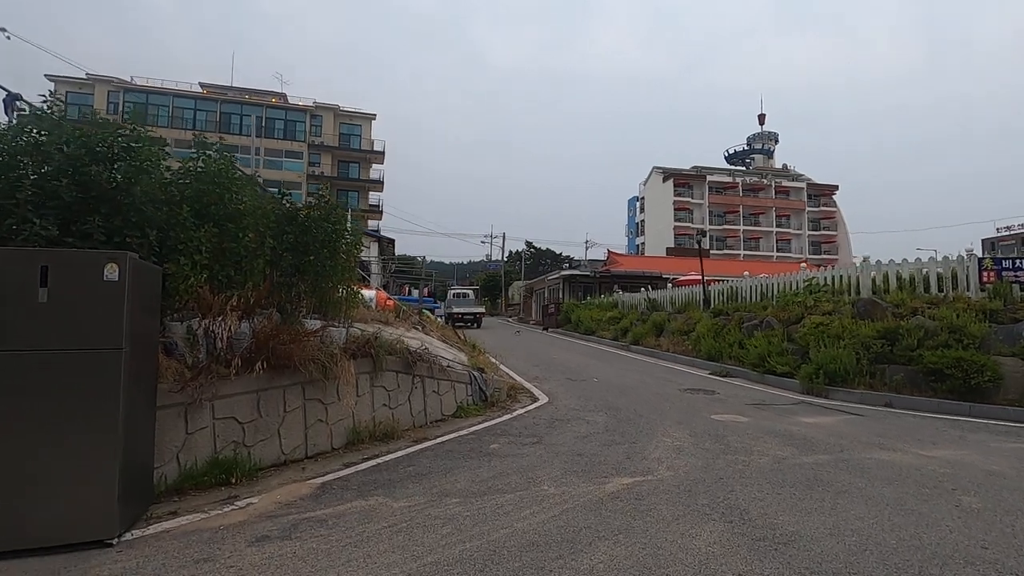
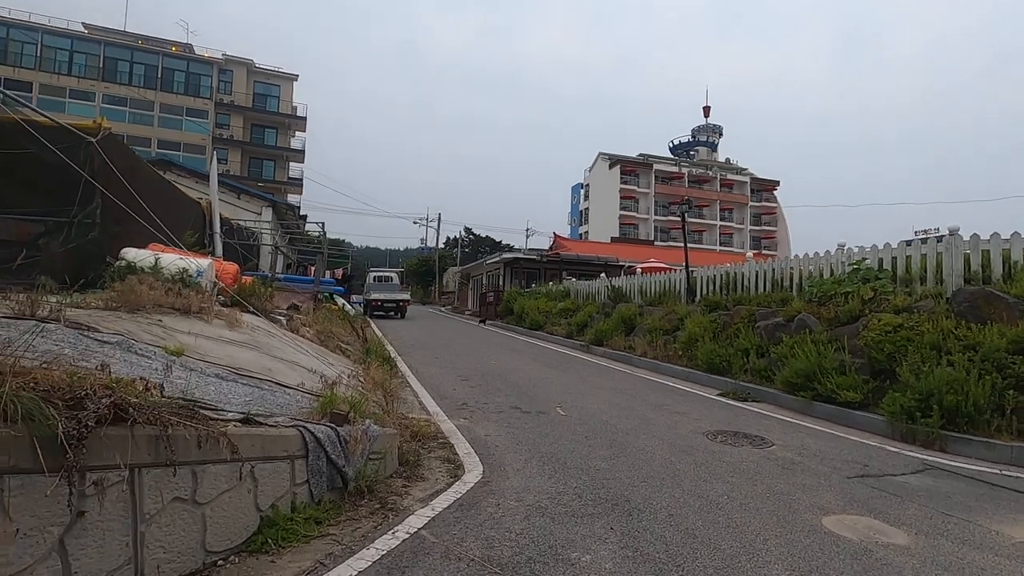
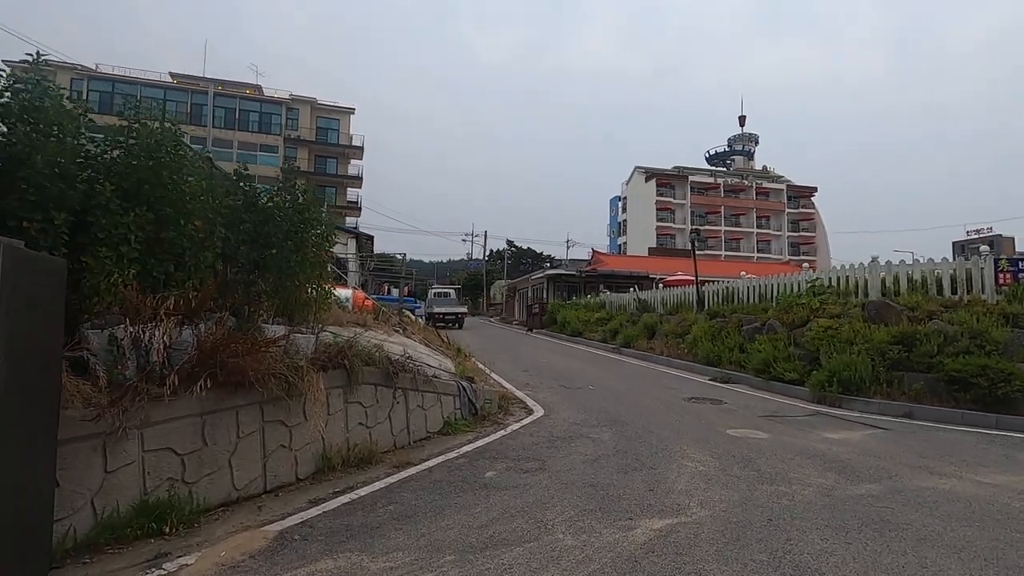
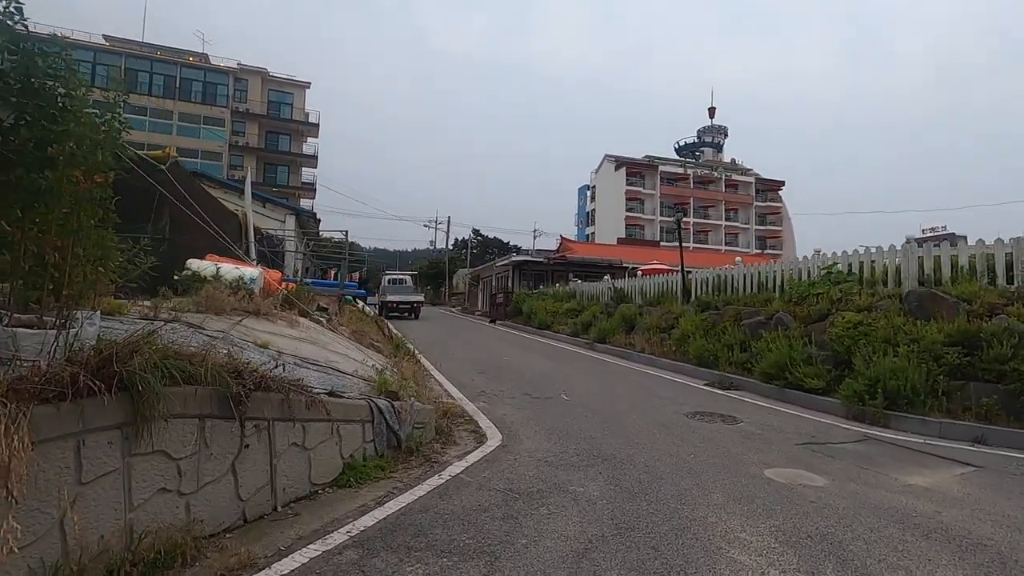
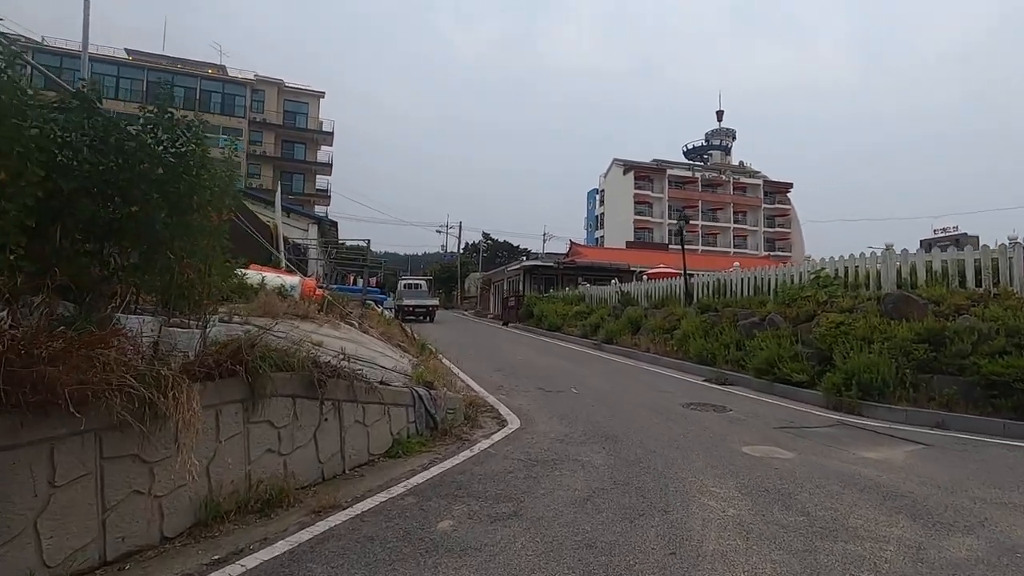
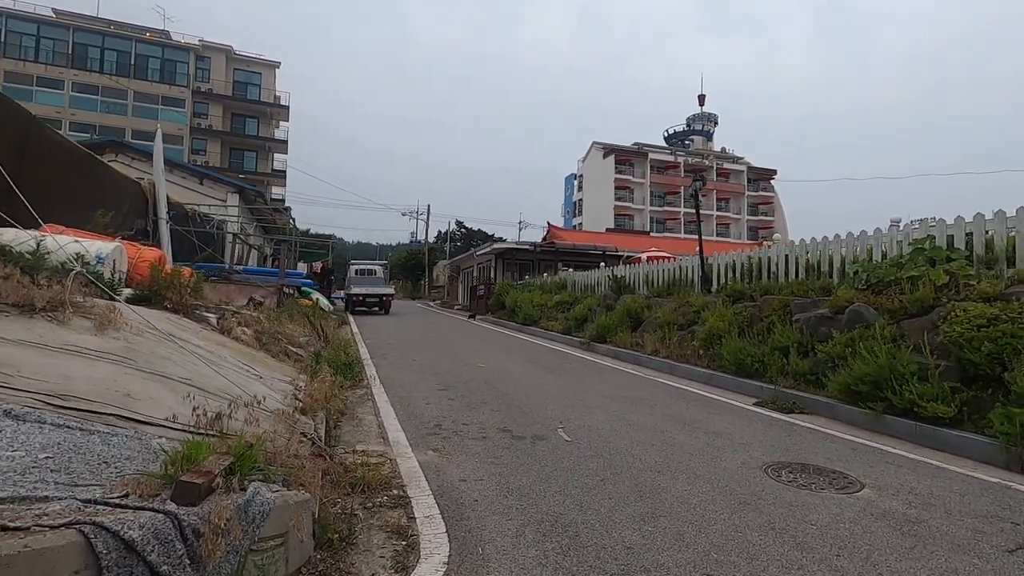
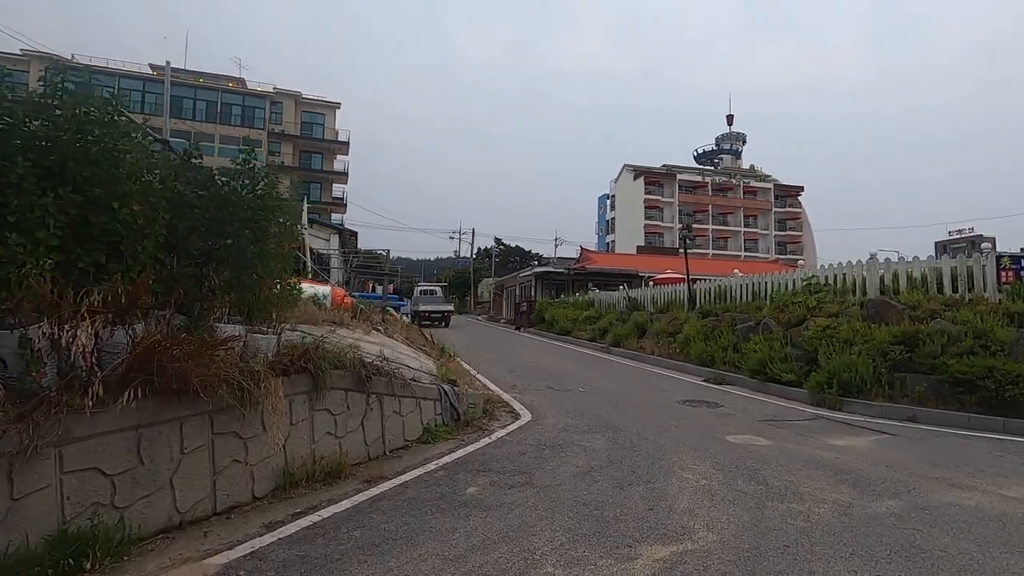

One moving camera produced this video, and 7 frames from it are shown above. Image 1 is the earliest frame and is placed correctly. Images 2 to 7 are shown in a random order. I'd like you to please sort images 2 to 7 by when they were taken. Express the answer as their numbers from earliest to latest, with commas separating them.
3, 7, 5, 4, 2, 6
